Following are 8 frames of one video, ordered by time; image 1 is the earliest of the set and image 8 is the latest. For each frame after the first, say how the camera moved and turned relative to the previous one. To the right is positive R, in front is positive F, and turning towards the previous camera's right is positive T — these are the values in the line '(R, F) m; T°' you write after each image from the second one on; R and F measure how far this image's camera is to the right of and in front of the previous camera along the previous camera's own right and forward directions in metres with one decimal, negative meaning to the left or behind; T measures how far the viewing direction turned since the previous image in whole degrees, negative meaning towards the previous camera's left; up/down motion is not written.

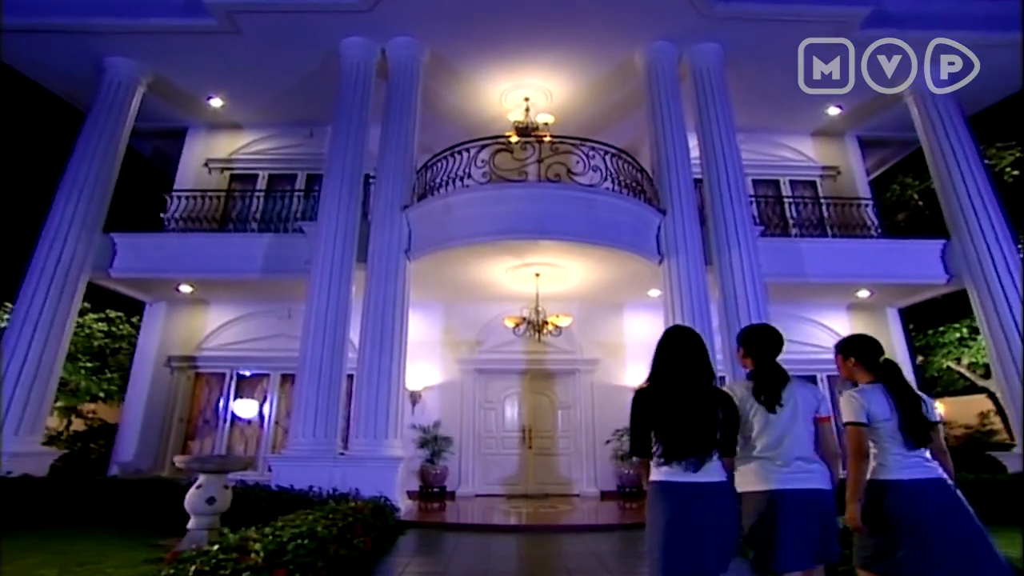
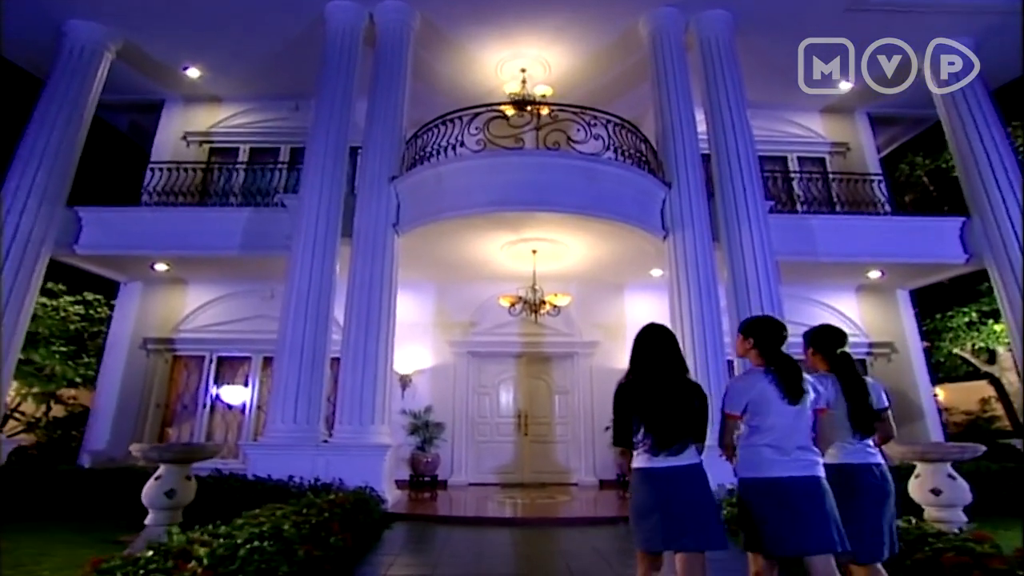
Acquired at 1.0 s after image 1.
(0.0, +0.5) m; +1°
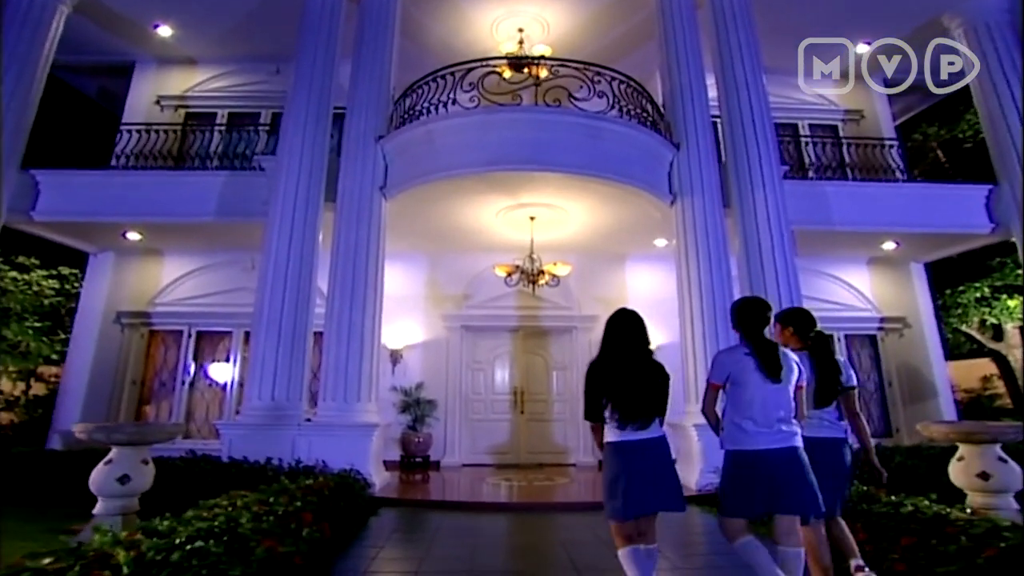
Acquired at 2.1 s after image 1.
(0.0, +0.5) m; +1°
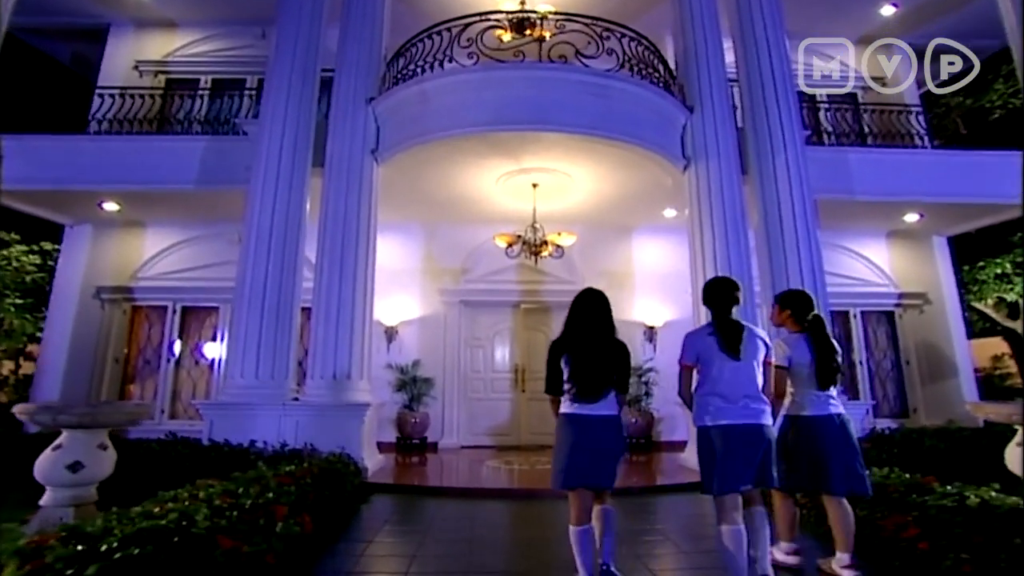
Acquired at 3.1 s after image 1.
(0.0, +0.4) m; 0°
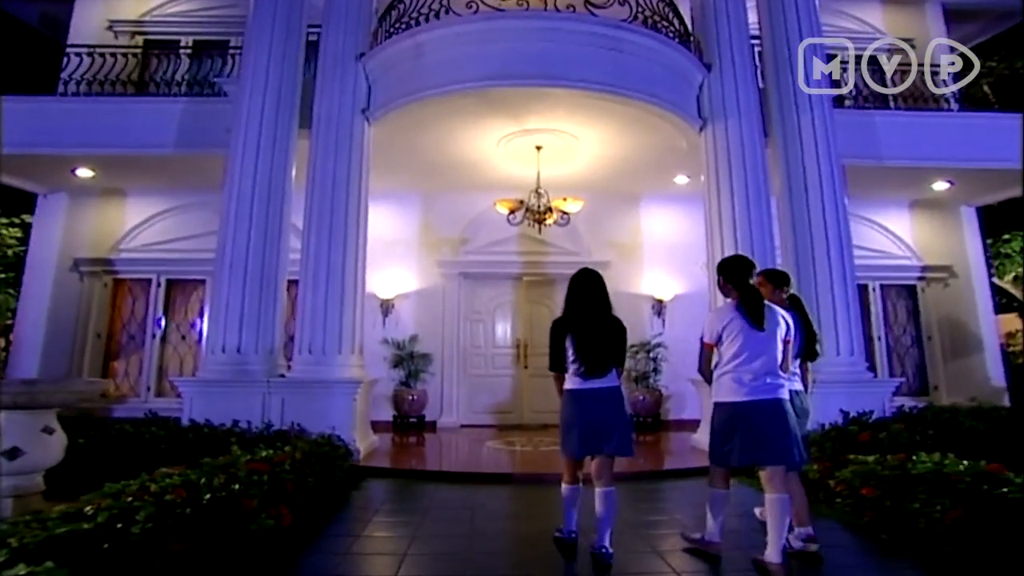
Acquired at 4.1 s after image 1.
(0.0, +0.4) m; 0°
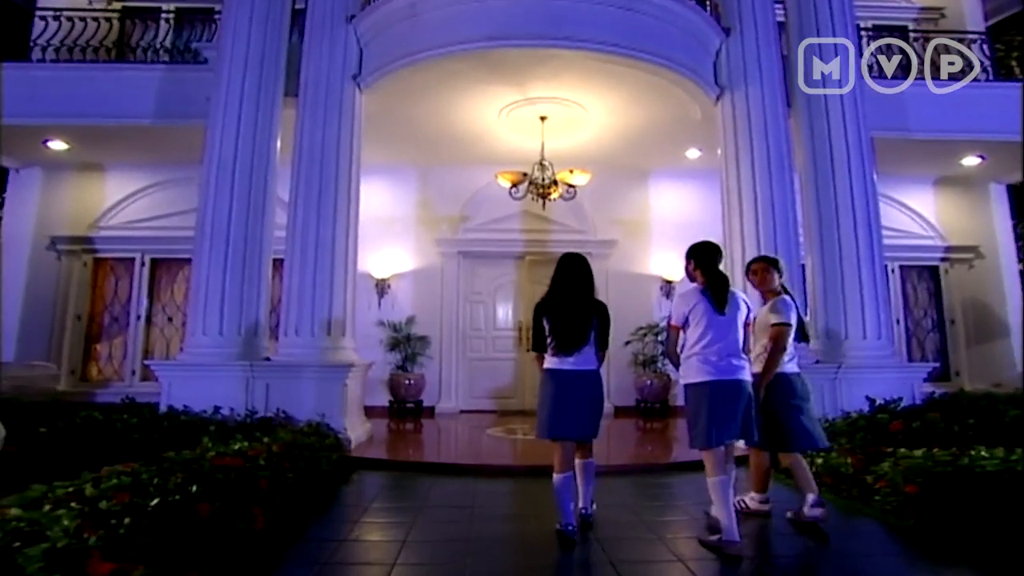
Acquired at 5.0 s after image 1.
(0.0, +0.4) m; 0°
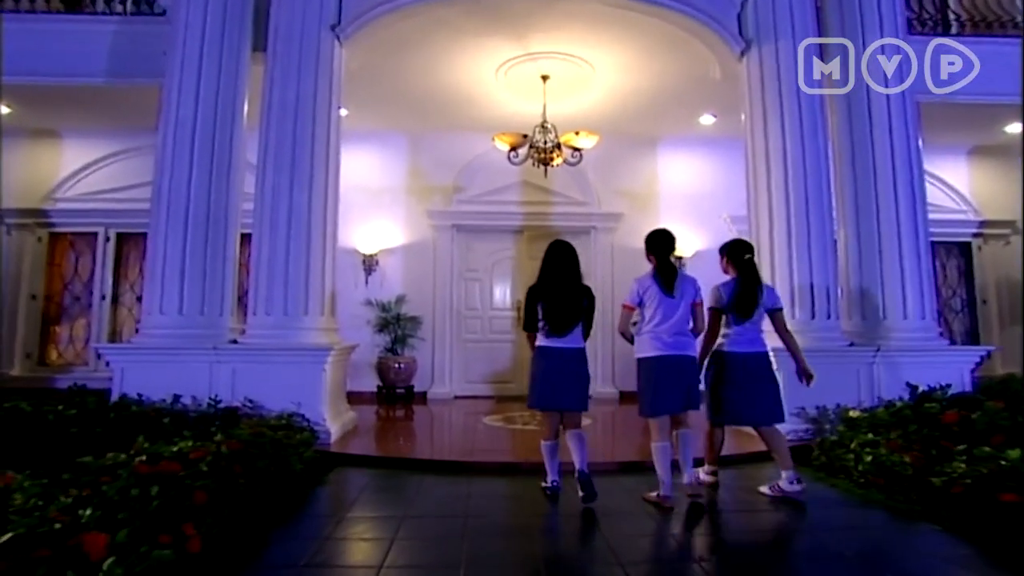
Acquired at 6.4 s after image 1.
(0.0, +0.6) m; 0°
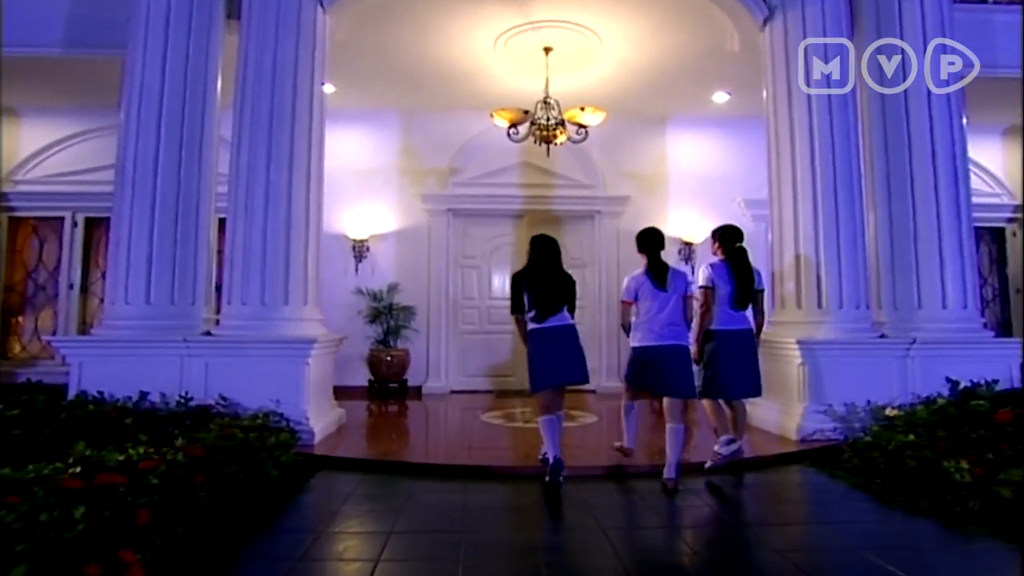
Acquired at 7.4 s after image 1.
(0.0, +0.4) m; 0°
